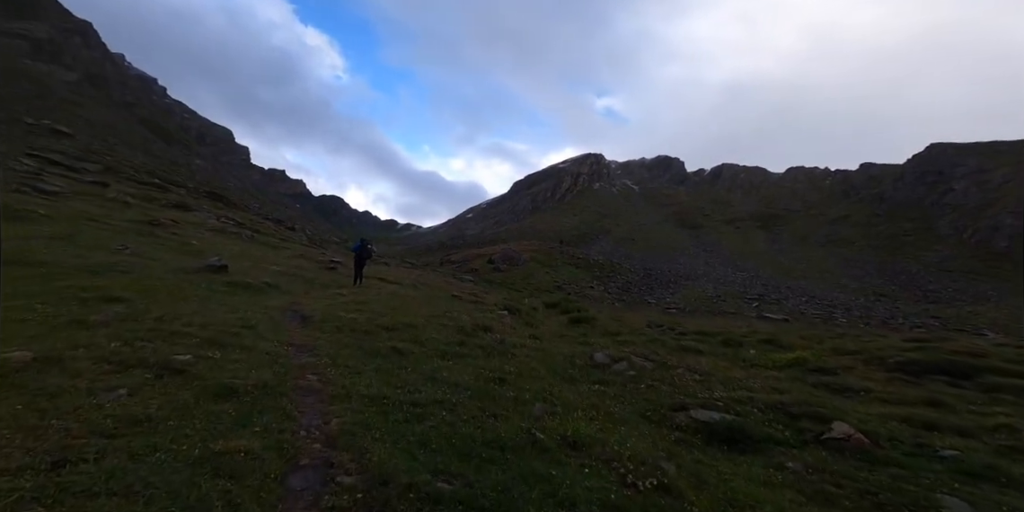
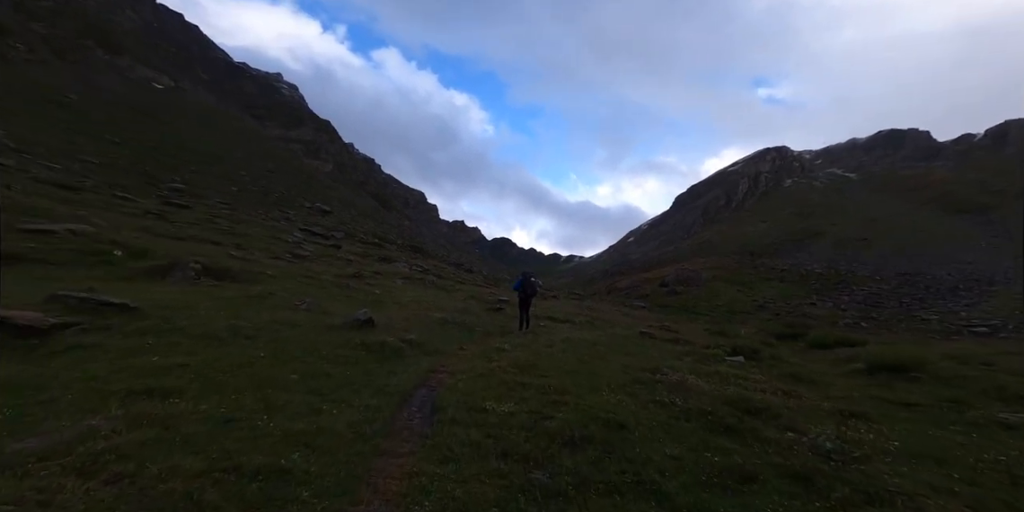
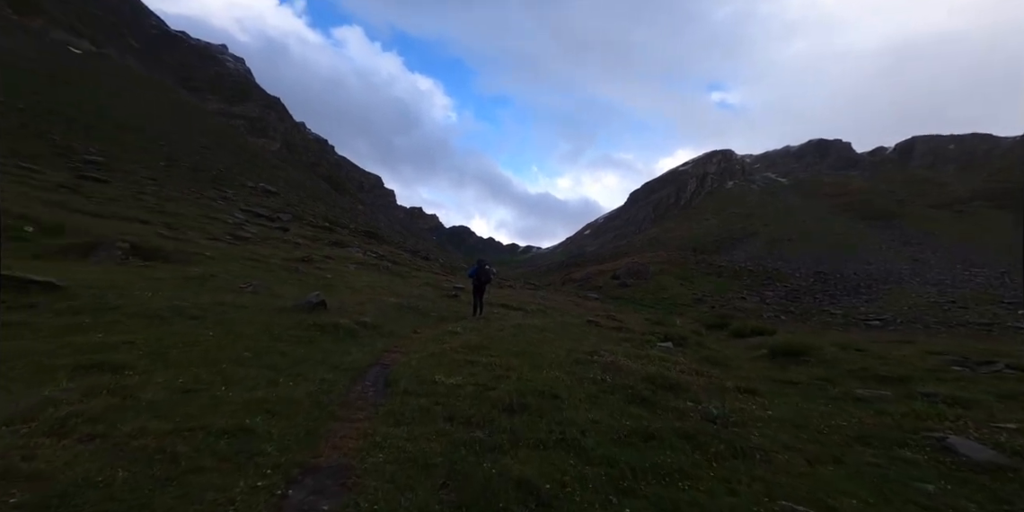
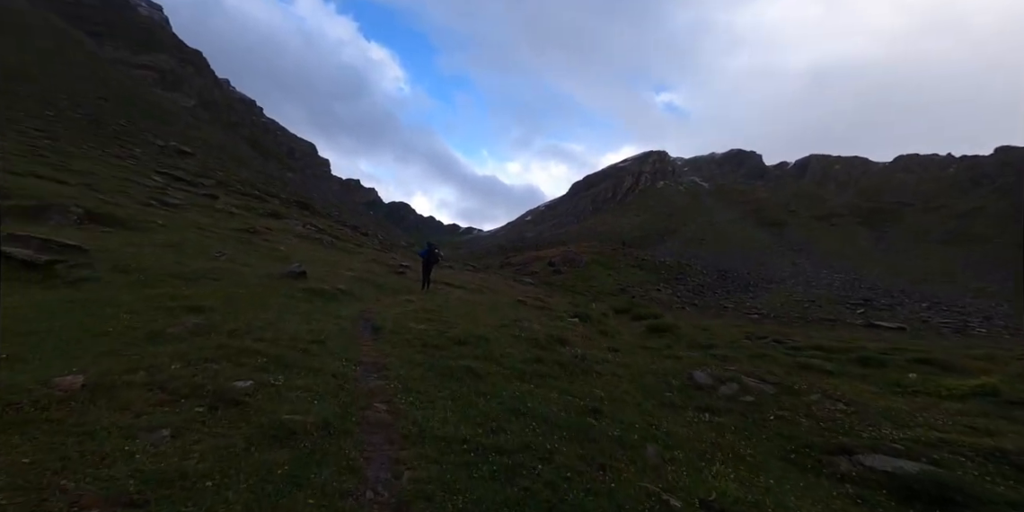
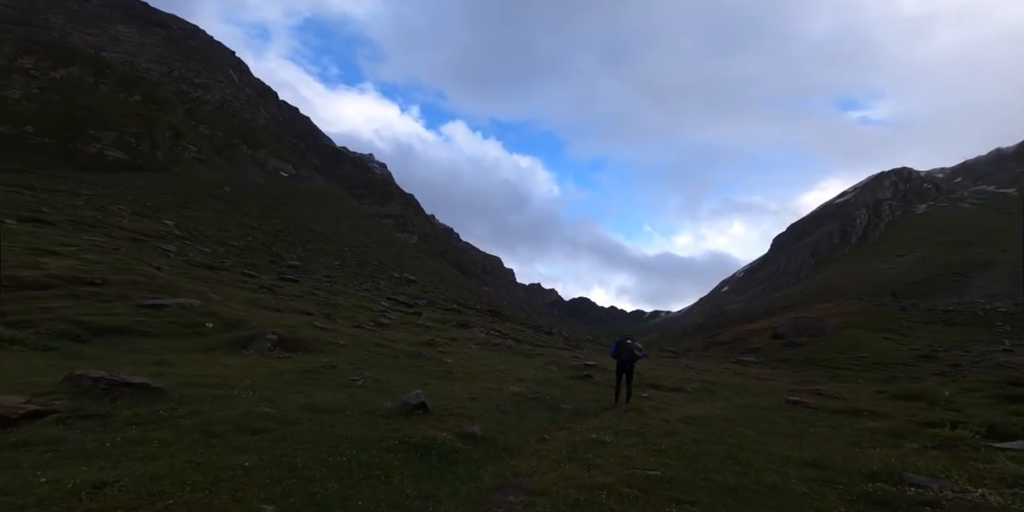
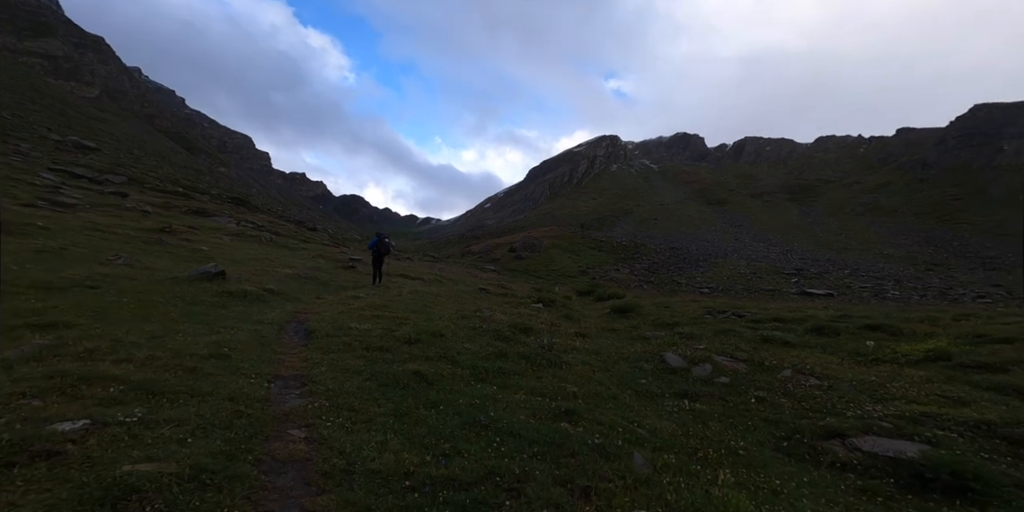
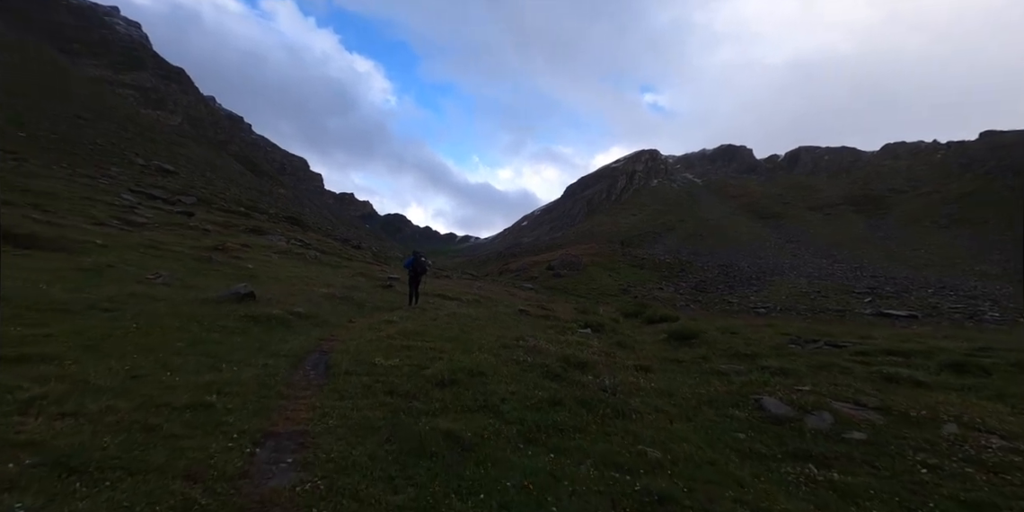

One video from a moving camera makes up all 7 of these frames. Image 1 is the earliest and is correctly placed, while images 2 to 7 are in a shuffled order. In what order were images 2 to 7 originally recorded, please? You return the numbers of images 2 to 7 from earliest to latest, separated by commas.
4, 6, 7, 3, 2, 5
